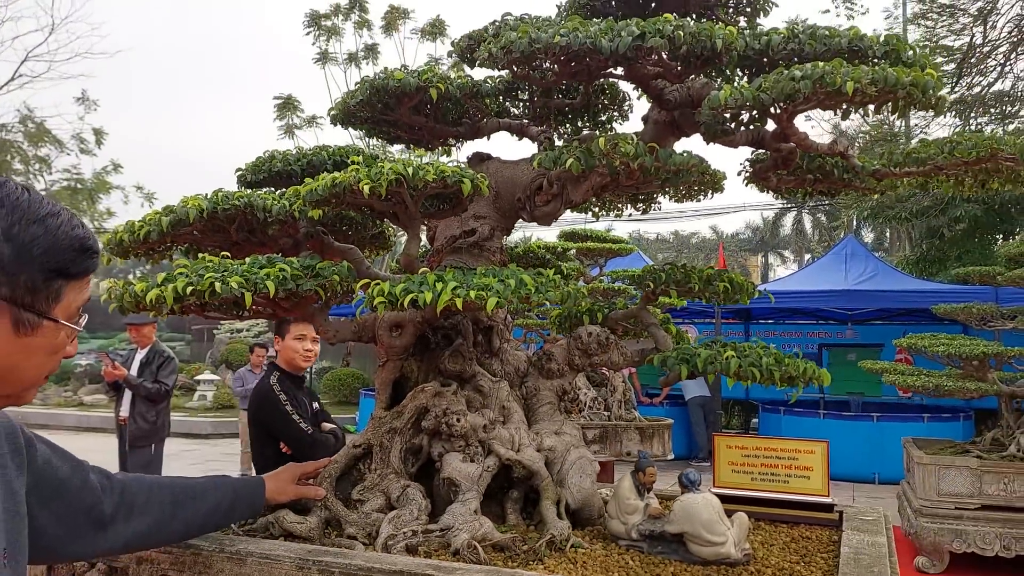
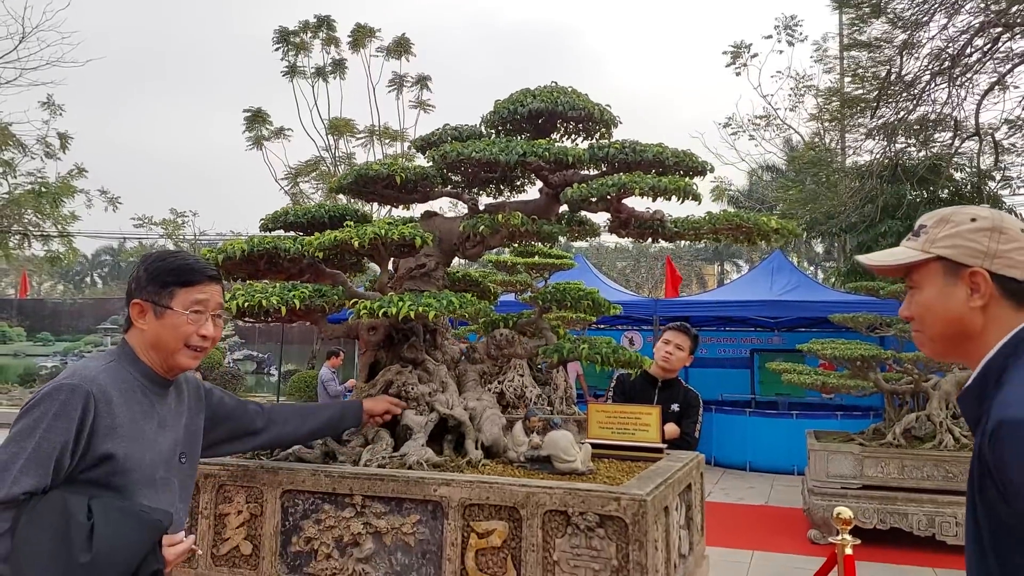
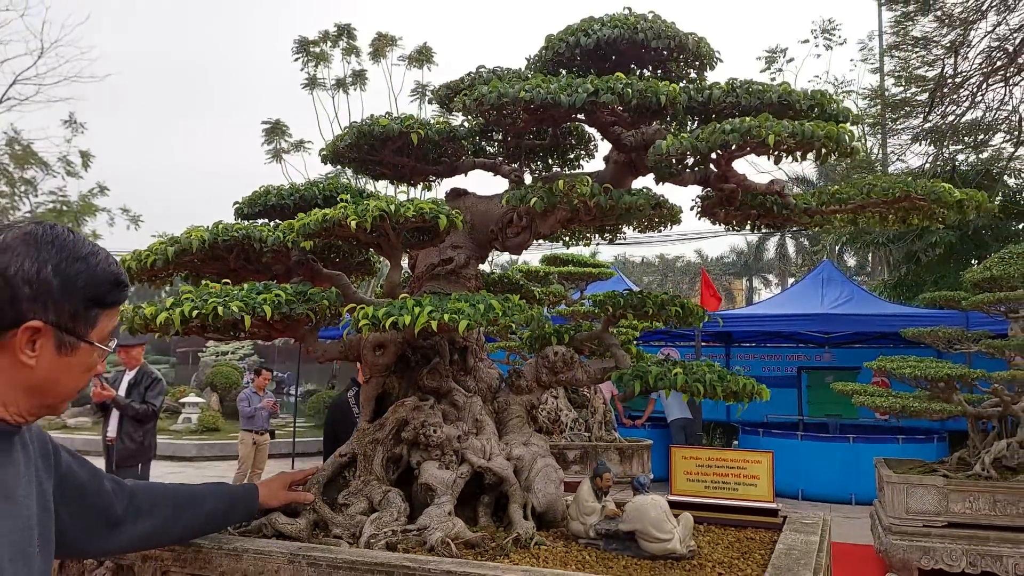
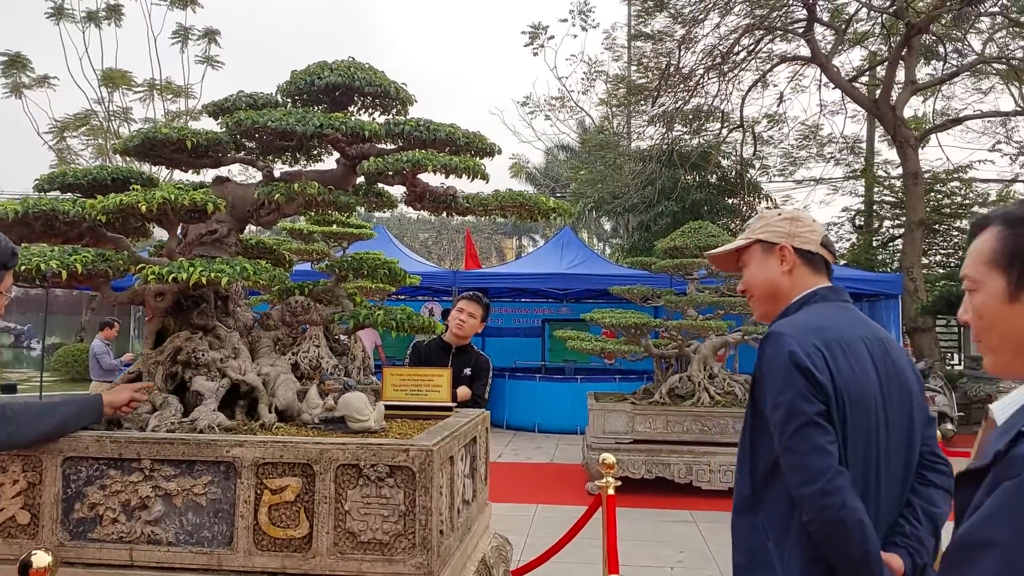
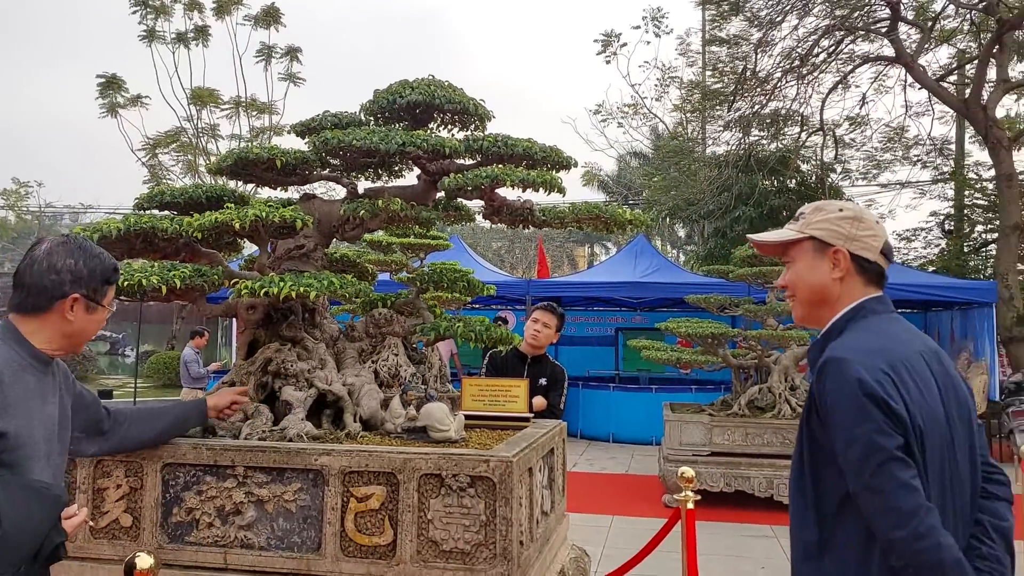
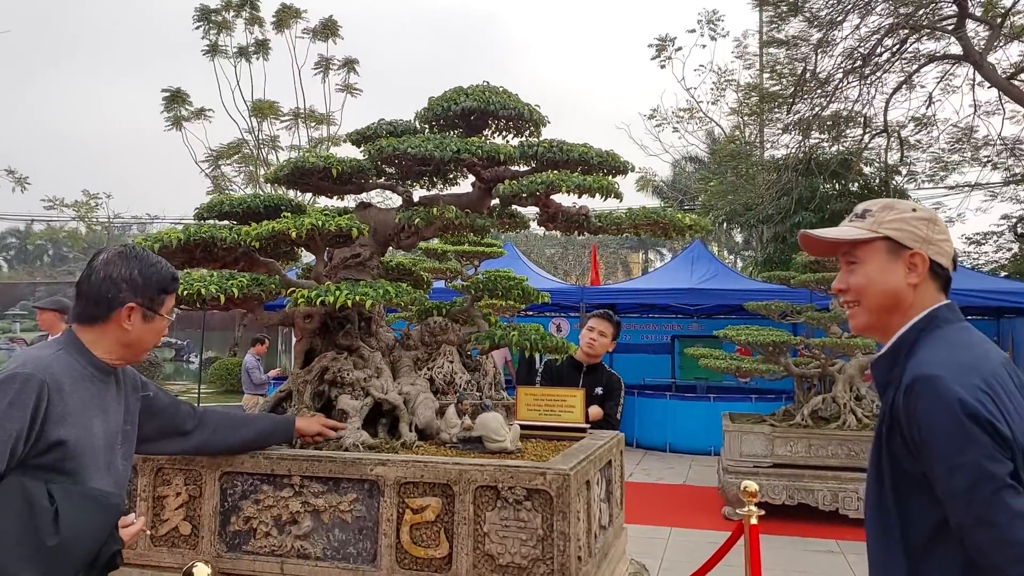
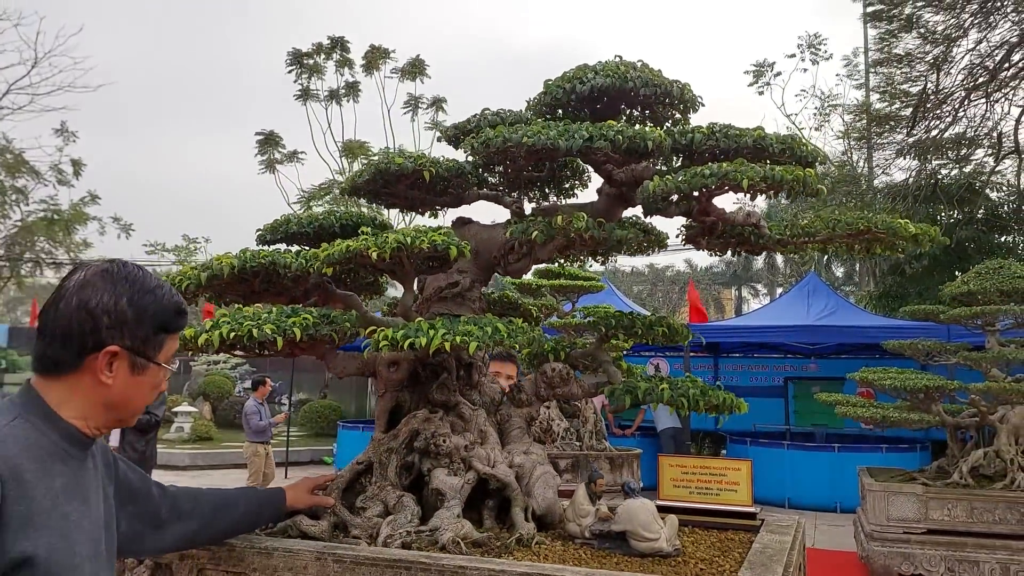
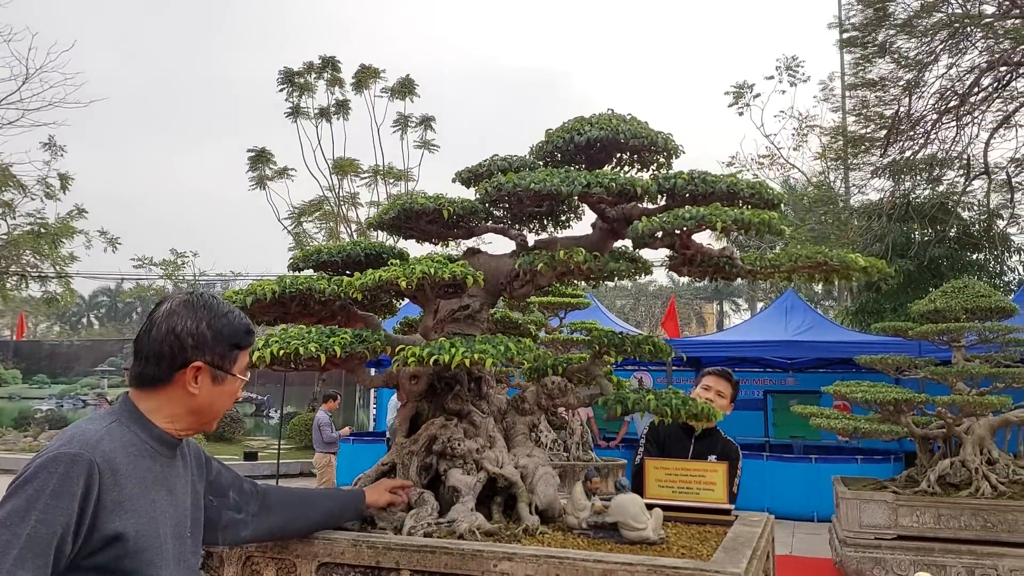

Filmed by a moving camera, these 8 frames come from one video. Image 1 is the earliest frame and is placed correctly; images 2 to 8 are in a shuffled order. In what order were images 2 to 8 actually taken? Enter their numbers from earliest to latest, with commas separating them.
3, 7, 8, 2, 6, 5, 4
